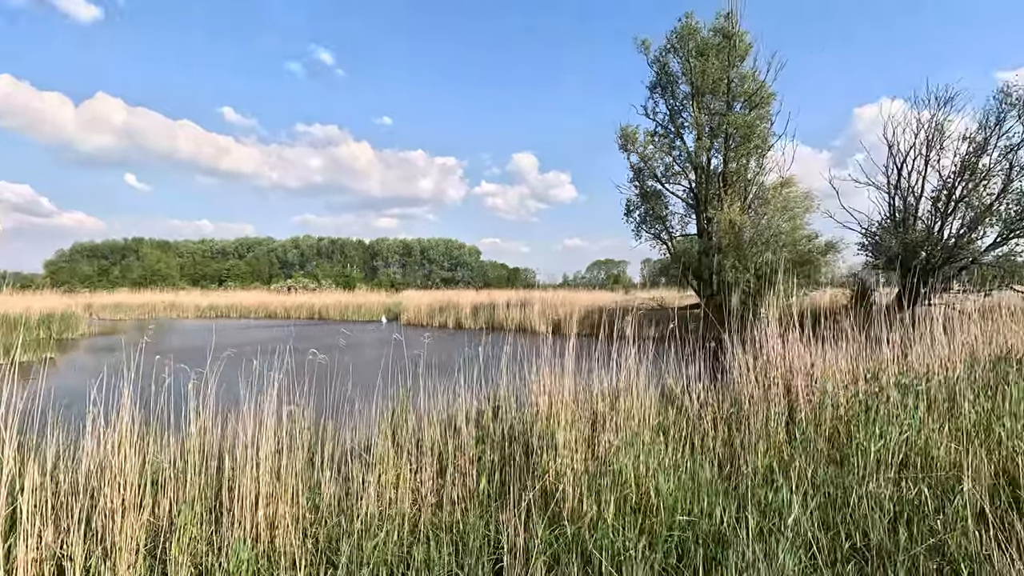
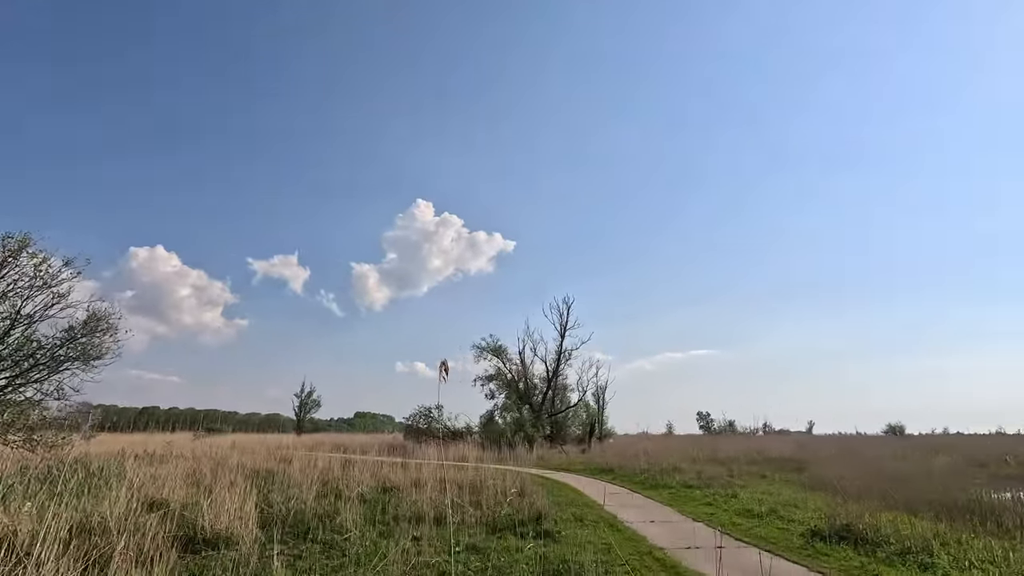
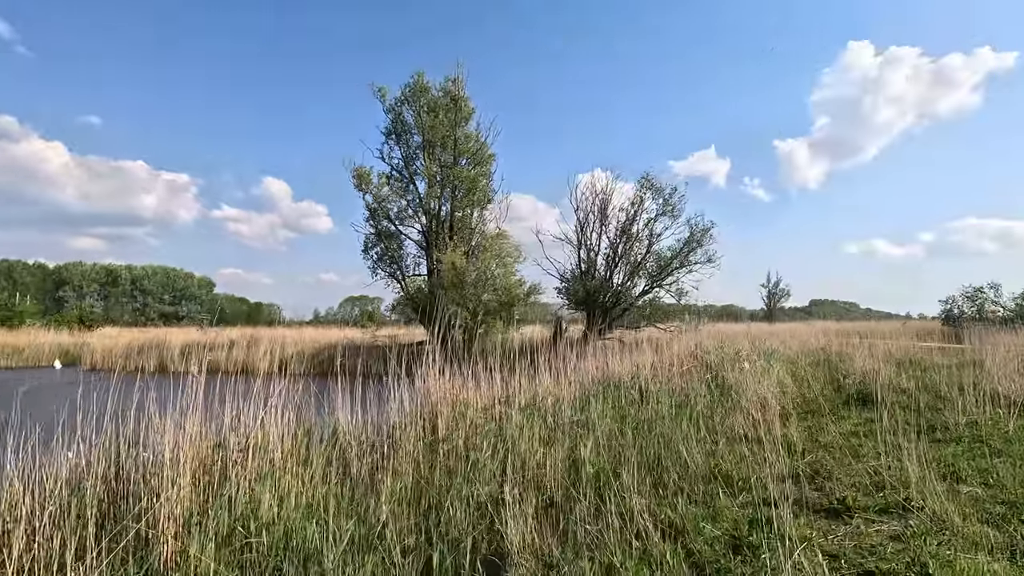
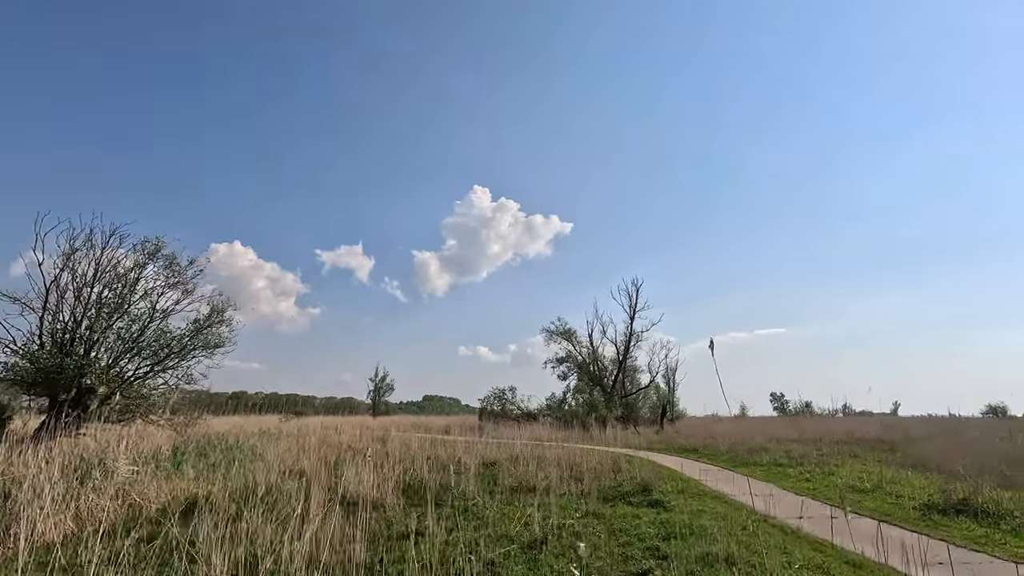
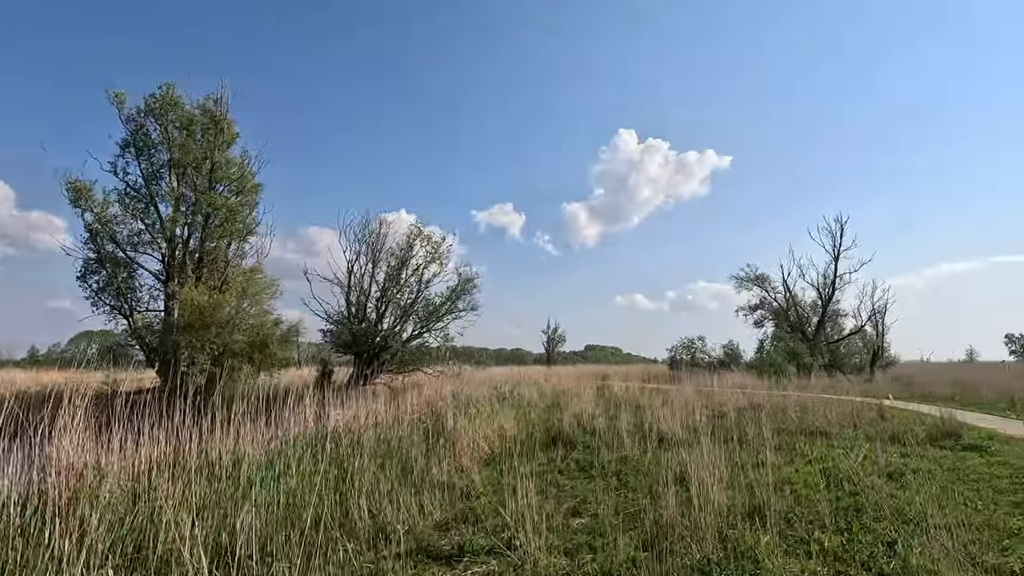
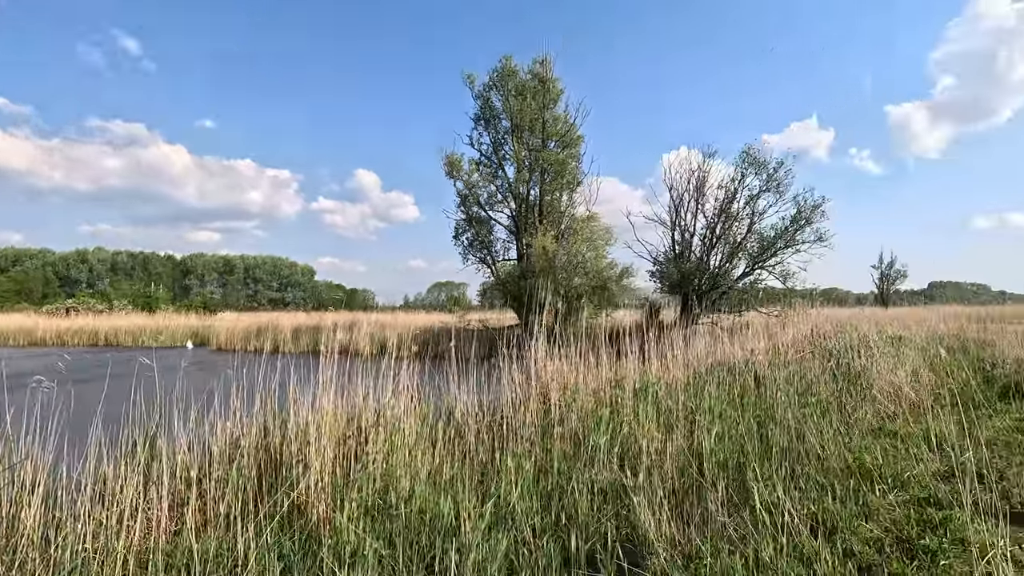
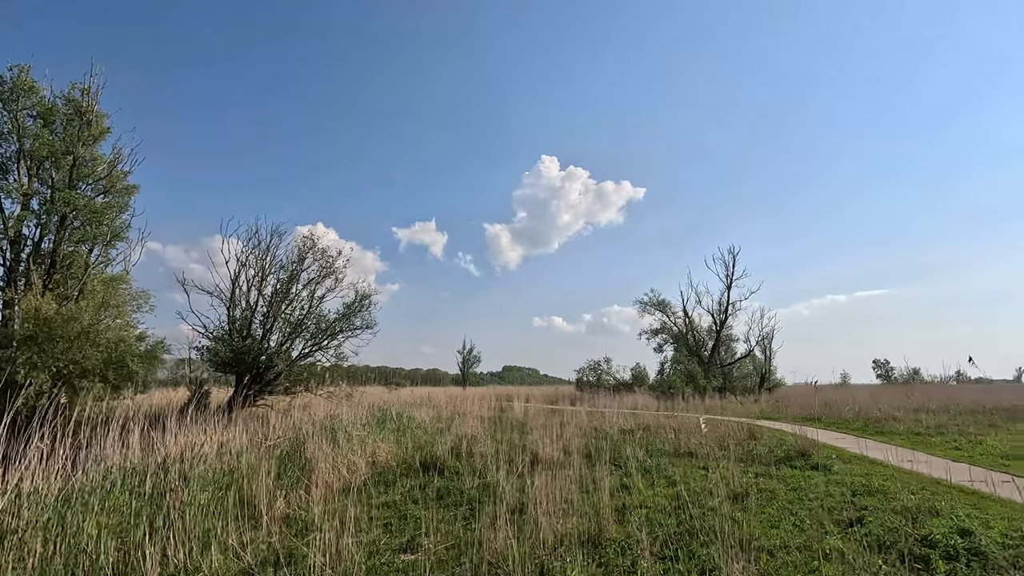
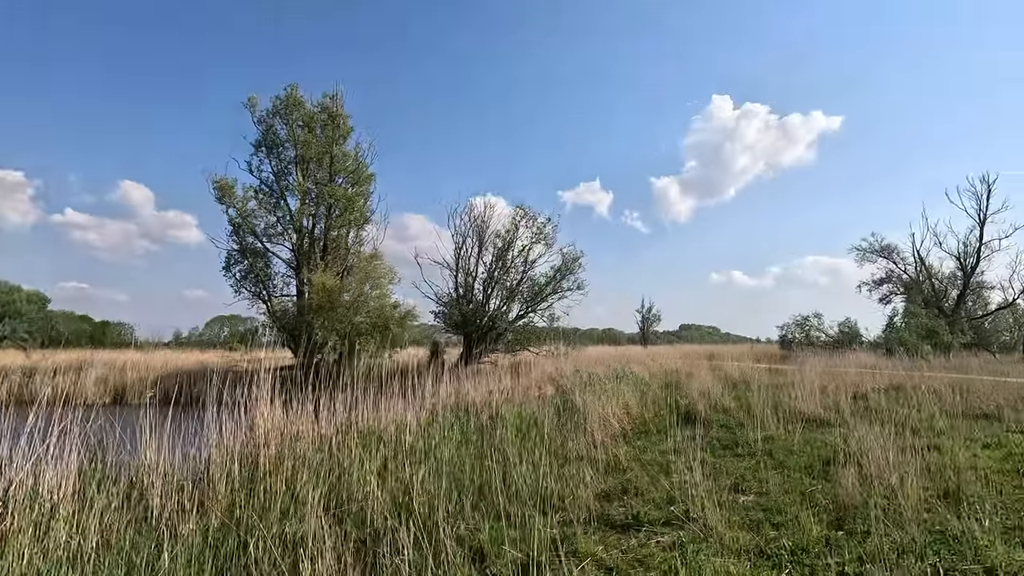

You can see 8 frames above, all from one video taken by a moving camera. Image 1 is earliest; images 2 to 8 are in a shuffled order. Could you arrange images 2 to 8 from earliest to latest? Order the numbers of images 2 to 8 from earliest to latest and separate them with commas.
6, 3, 8, 5, 7, 4, 2
